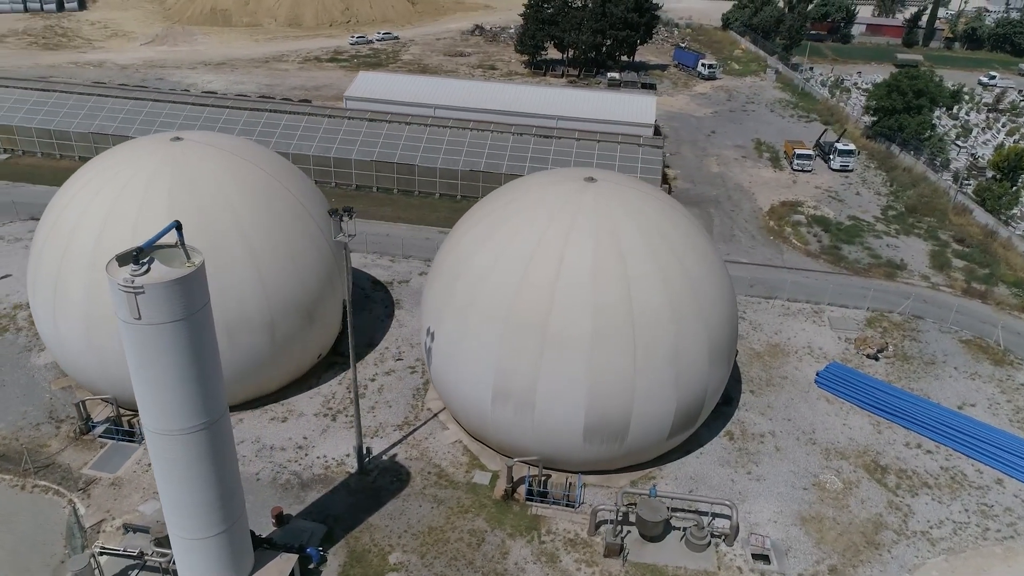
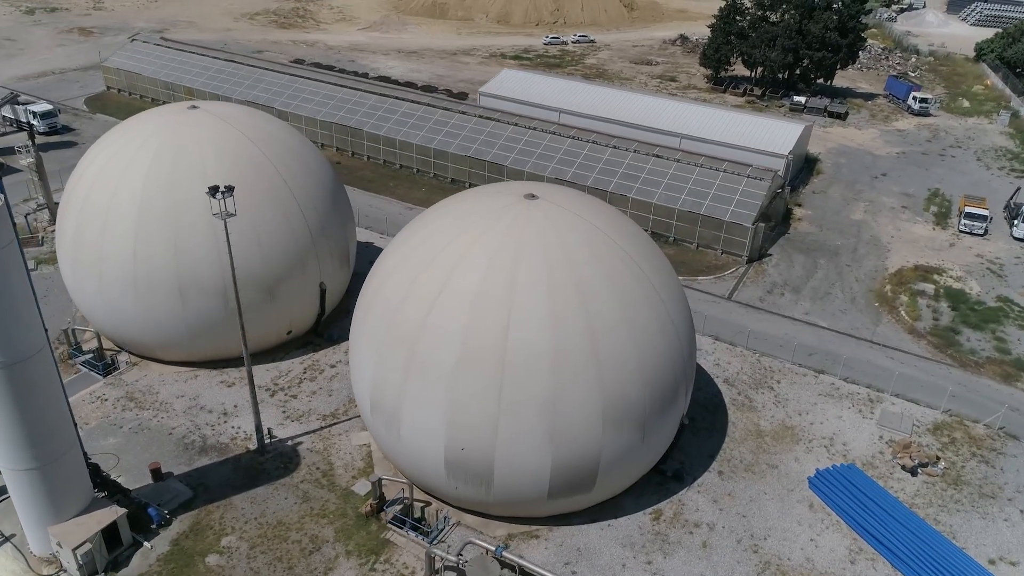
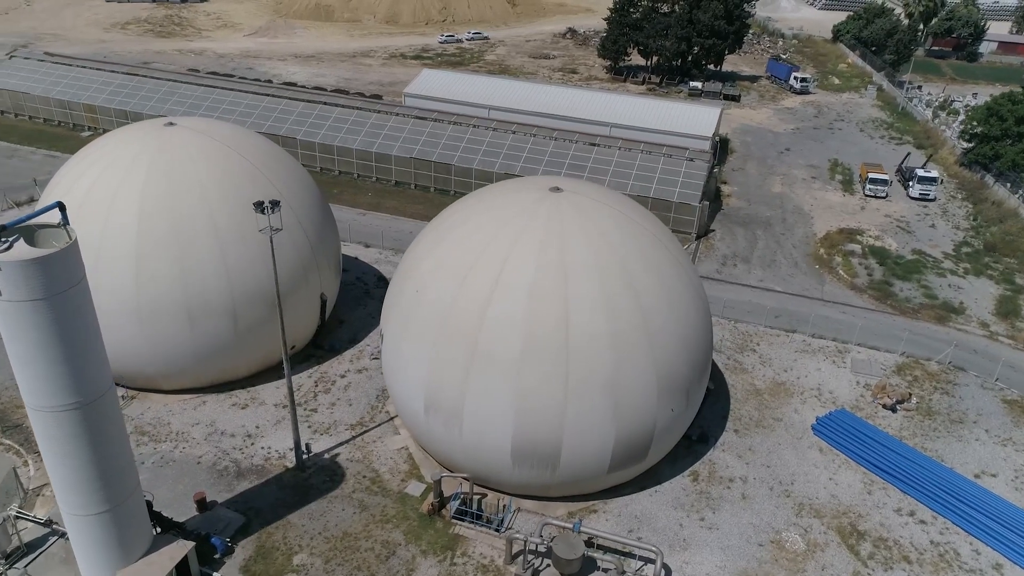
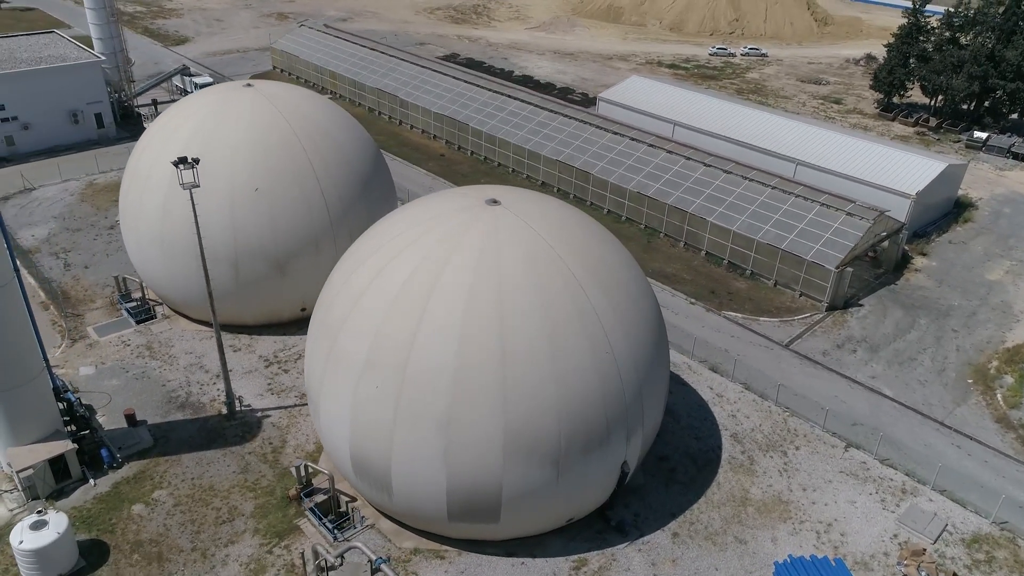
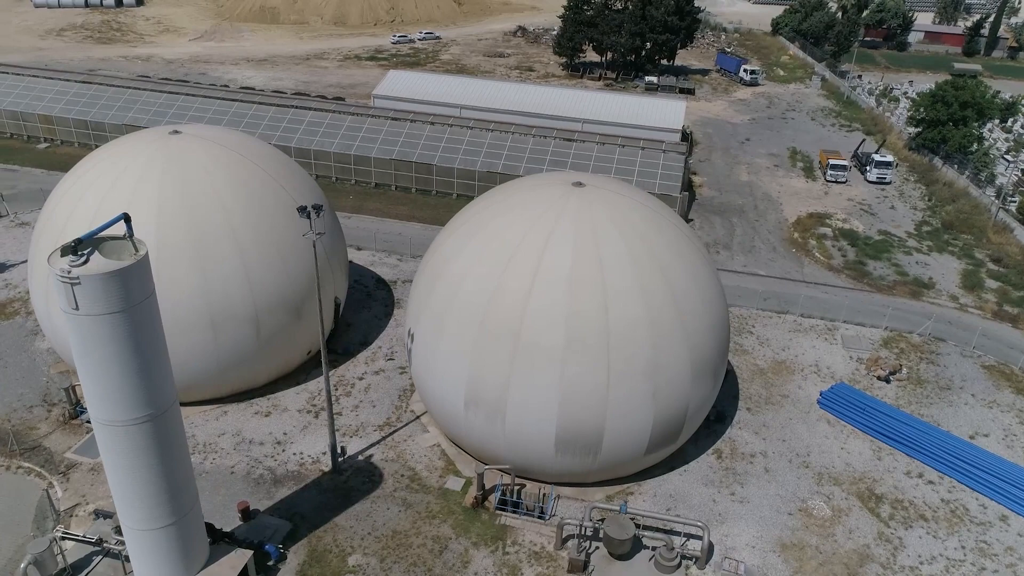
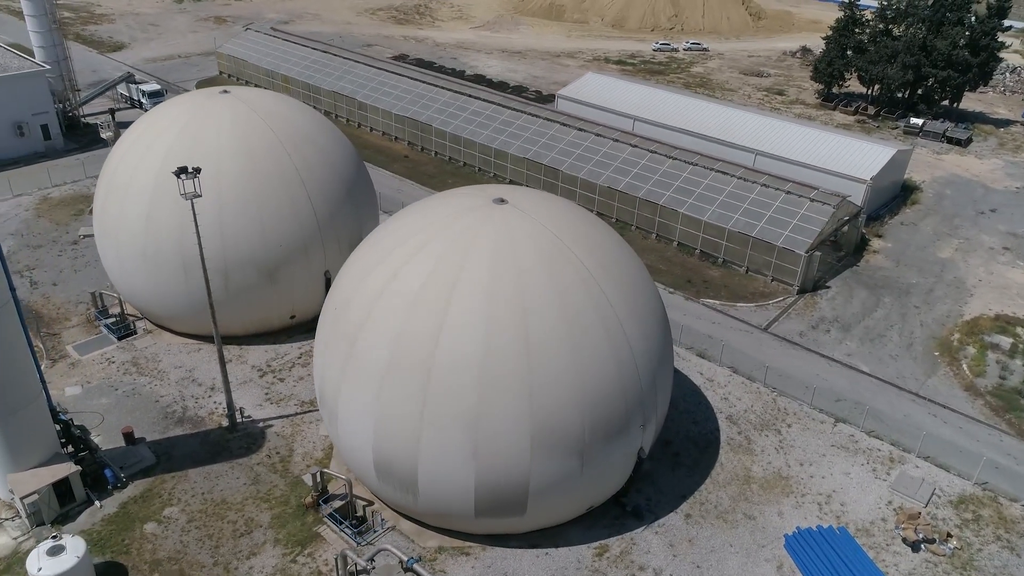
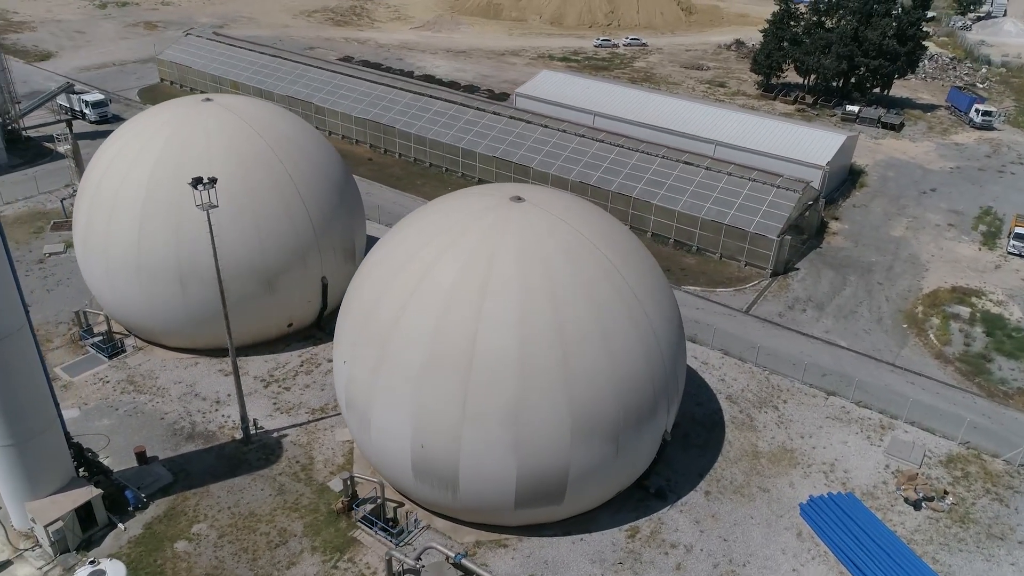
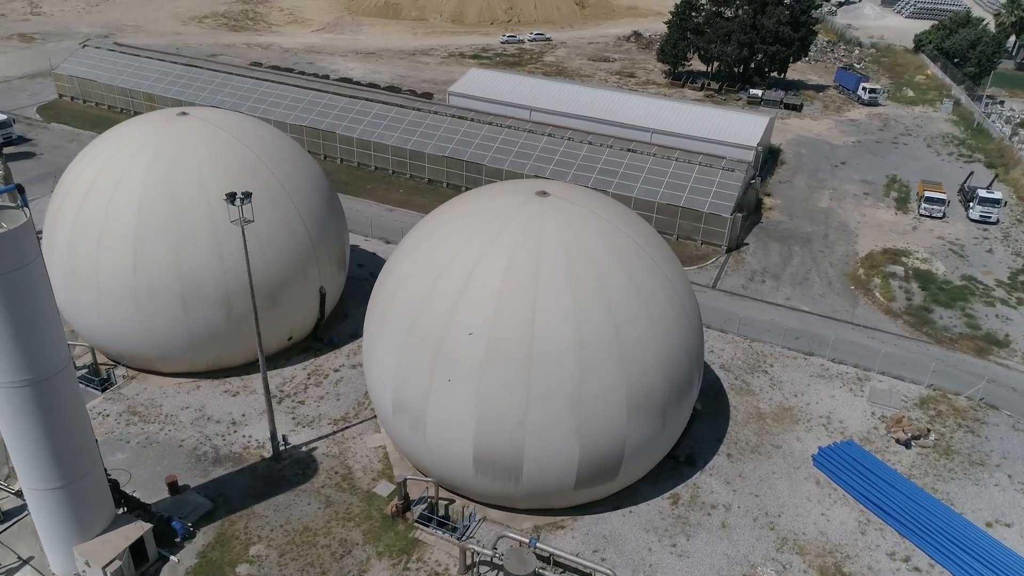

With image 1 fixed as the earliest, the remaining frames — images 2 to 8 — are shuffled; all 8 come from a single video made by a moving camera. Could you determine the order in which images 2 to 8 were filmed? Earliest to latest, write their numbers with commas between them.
5, 3, 8, 2, 7, 6, 4
